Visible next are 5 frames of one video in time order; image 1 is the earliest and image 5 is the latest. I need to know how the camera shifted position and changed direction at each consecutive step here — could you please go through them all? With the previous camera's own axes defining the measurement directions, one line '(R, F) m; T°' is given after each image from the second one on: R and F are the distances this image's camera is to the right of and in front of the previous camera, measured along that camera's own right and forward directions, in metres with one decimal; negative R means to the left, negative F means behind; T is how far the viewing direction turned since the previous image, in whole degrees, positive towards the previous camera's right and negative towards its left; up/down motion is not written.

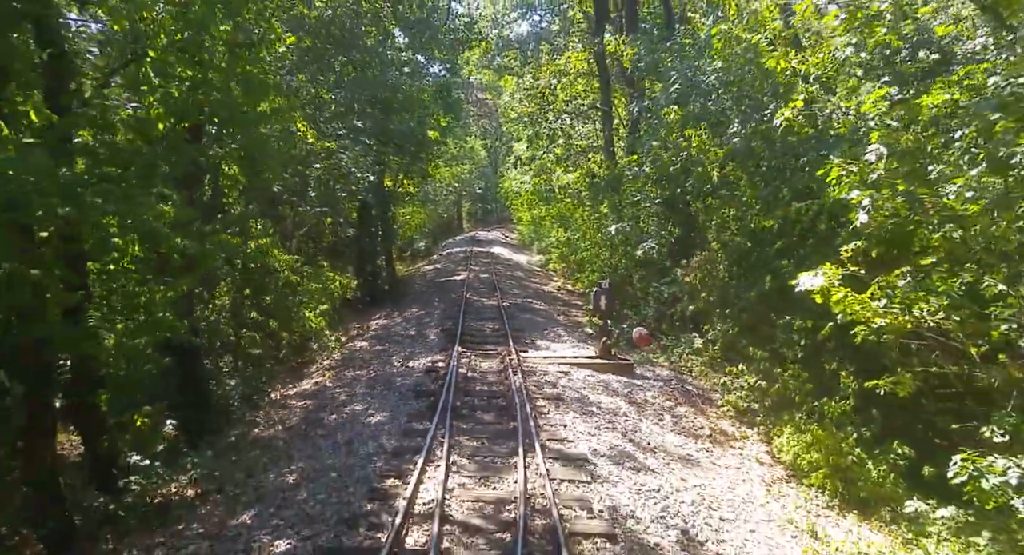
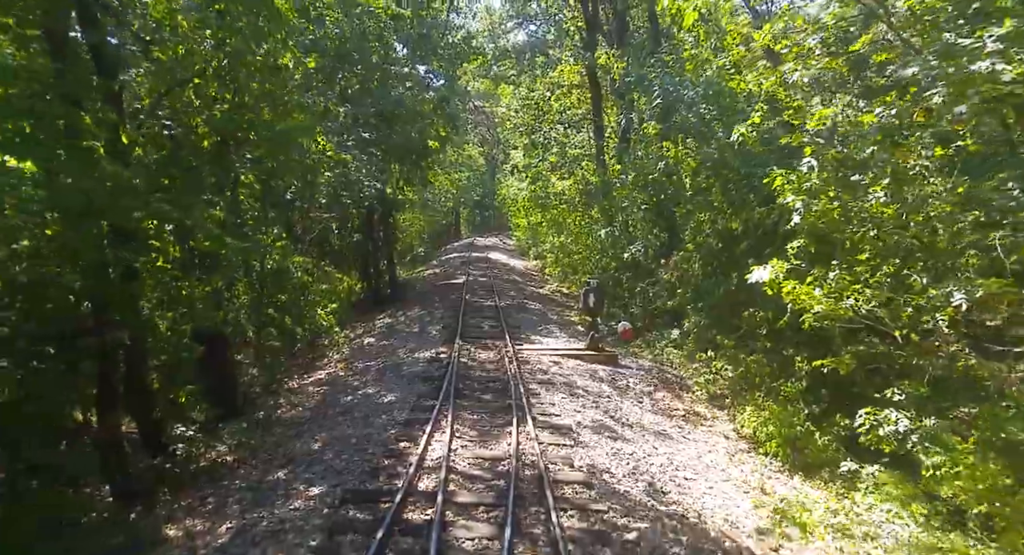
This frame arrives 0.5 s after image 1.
(+0.1, -1.4) m; 0°
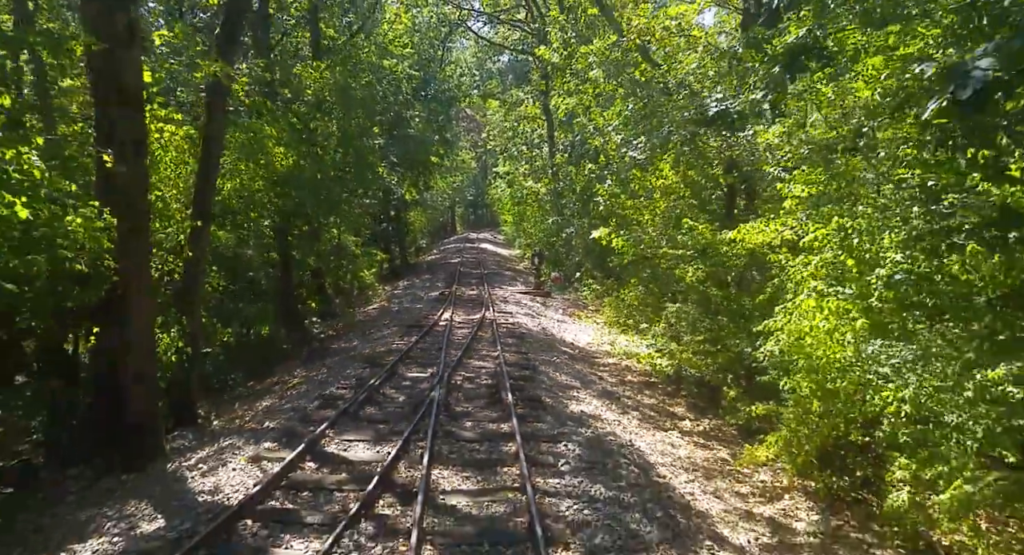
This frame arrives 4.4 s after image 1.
(+0.7, -10.0) m; 0°
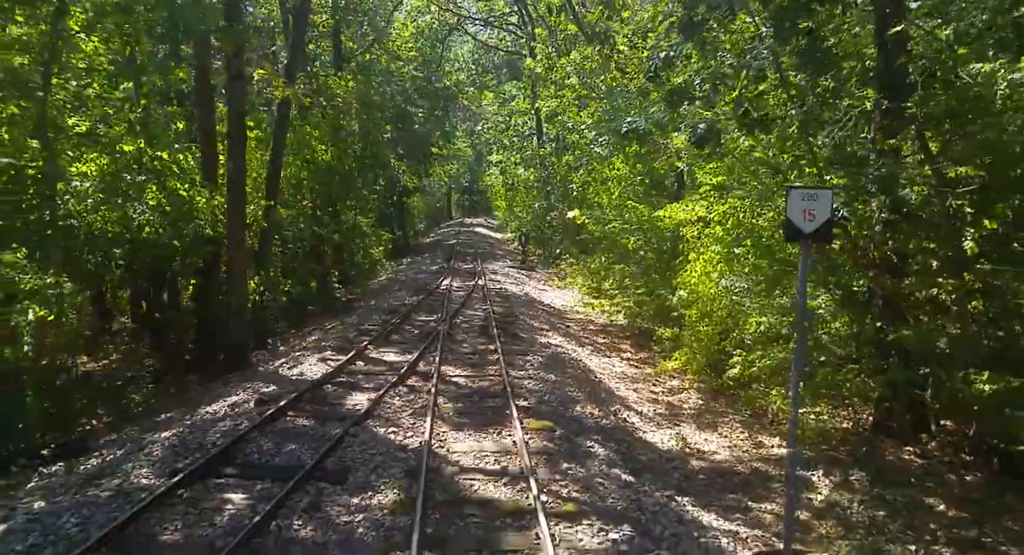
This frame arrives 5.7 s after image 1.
(+0.2, -3.8) m; 0°
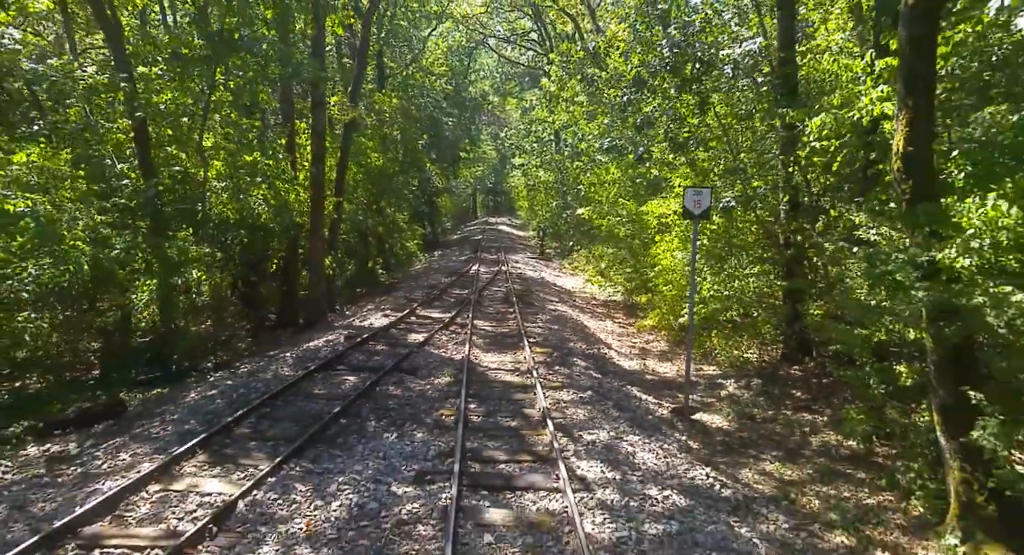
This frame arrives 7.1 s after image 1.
(+0.2, -4.0) m; -2°
